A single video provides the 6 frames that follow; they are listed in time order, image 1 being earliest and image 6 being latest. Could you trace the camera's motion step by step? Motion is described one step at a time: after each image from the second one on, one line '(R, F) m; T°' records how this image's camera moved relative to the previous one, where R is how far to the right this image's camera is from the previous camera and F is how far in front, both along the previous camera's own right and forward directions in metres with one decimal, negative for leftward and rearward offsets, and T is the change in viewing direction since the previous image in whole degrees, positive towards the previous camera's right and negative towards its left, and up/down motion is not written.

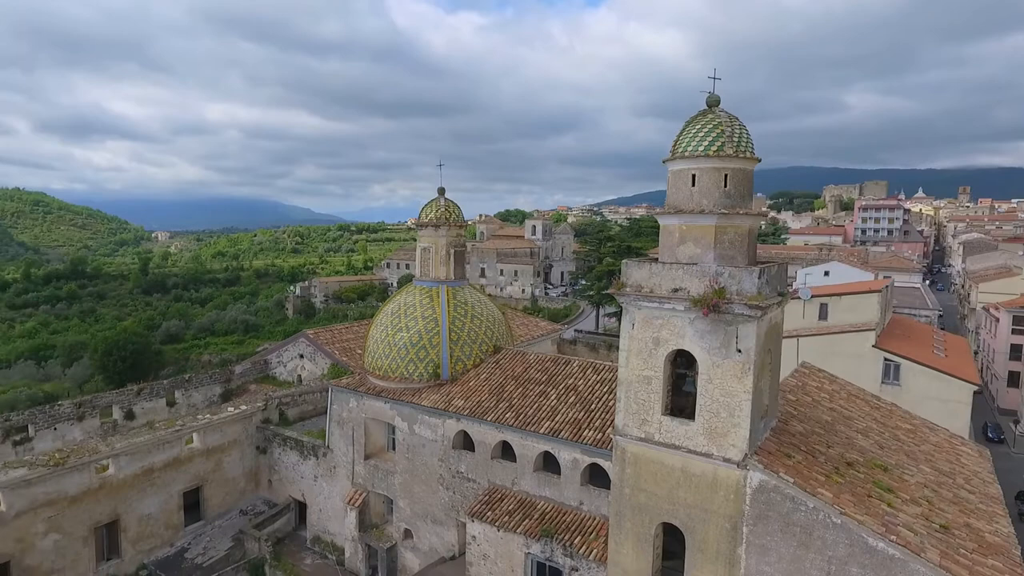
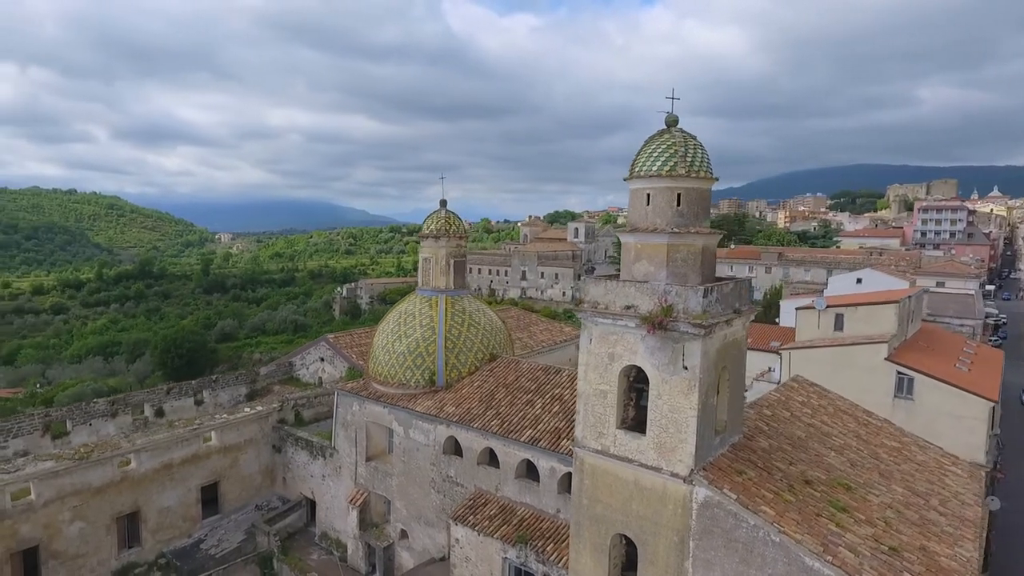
(+1.2, -0.3) m; -5°
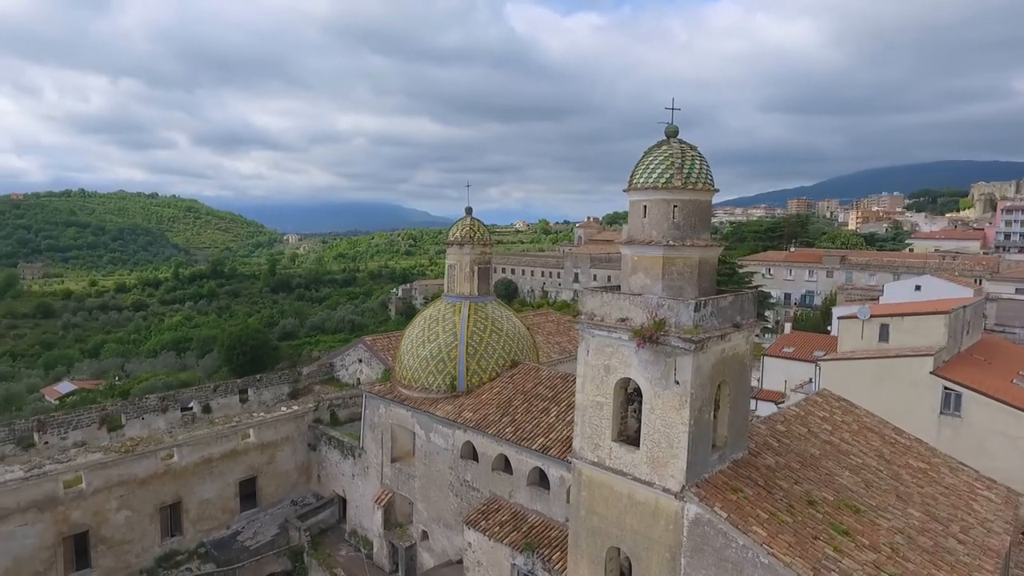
(+0.8, -0.1) m; -5°
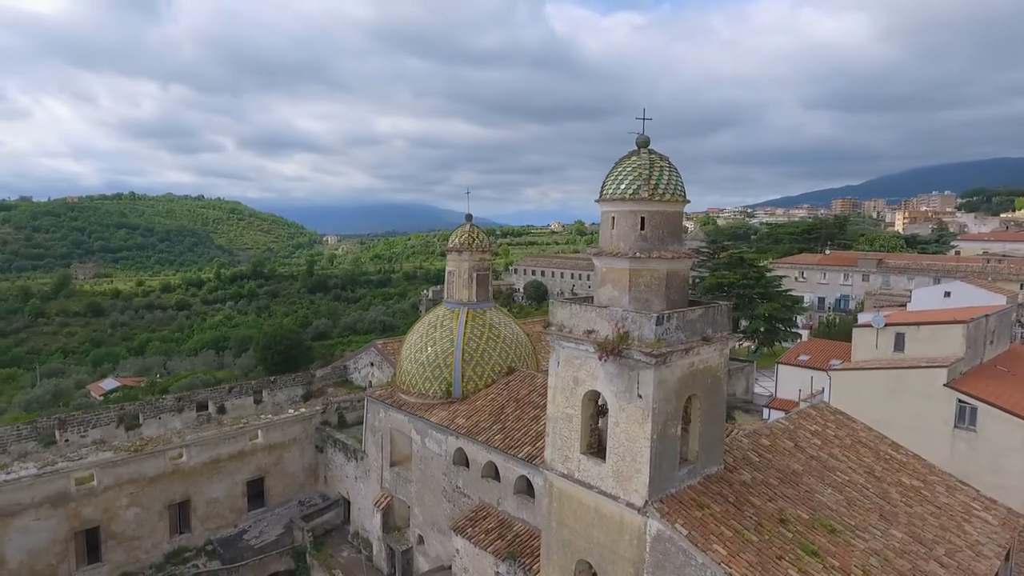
(+0.9, 0.0) m; -3°
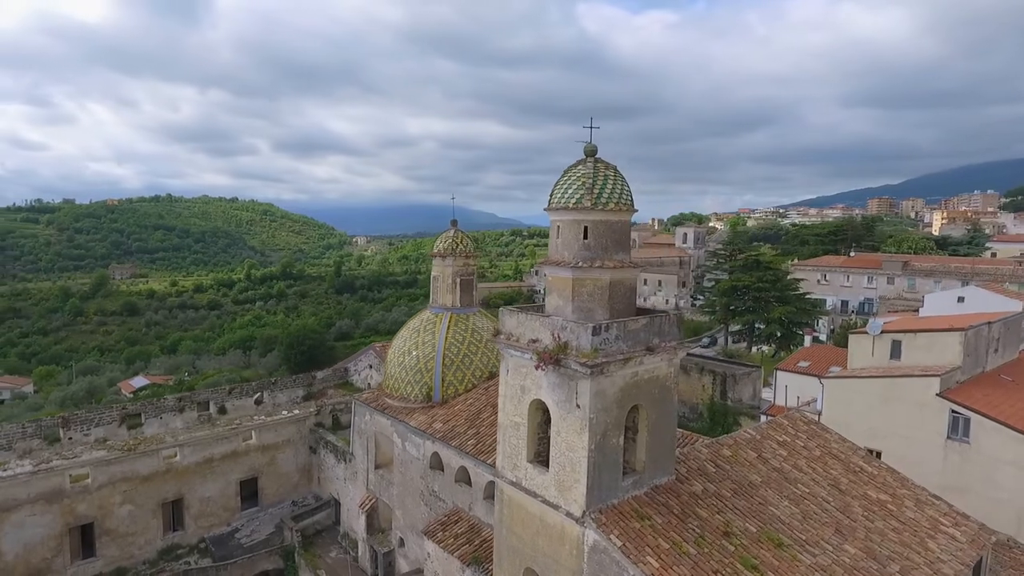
(+1.1, 0.0) m; -3°
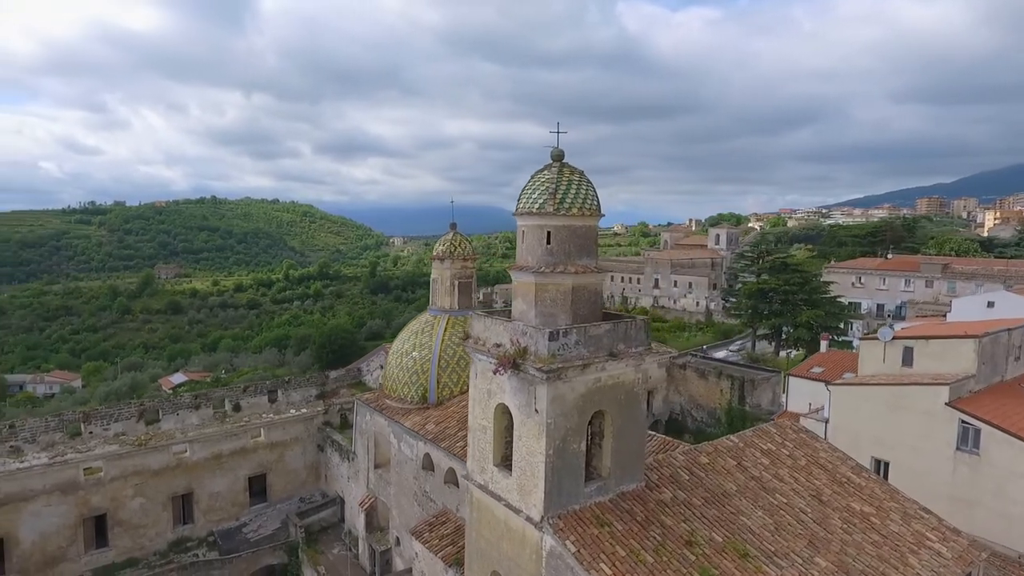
(+0.9, 0.0) m; -3°
